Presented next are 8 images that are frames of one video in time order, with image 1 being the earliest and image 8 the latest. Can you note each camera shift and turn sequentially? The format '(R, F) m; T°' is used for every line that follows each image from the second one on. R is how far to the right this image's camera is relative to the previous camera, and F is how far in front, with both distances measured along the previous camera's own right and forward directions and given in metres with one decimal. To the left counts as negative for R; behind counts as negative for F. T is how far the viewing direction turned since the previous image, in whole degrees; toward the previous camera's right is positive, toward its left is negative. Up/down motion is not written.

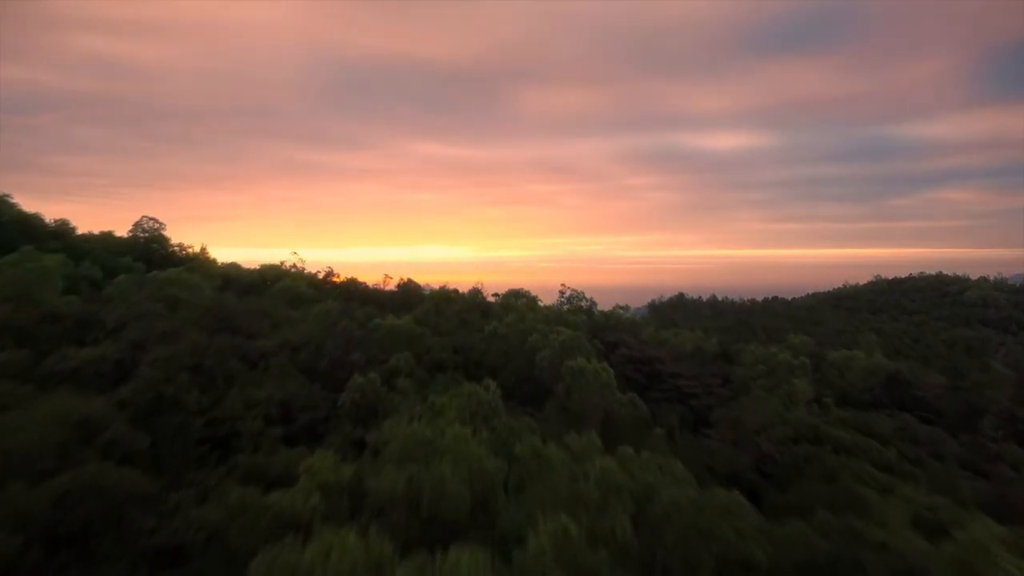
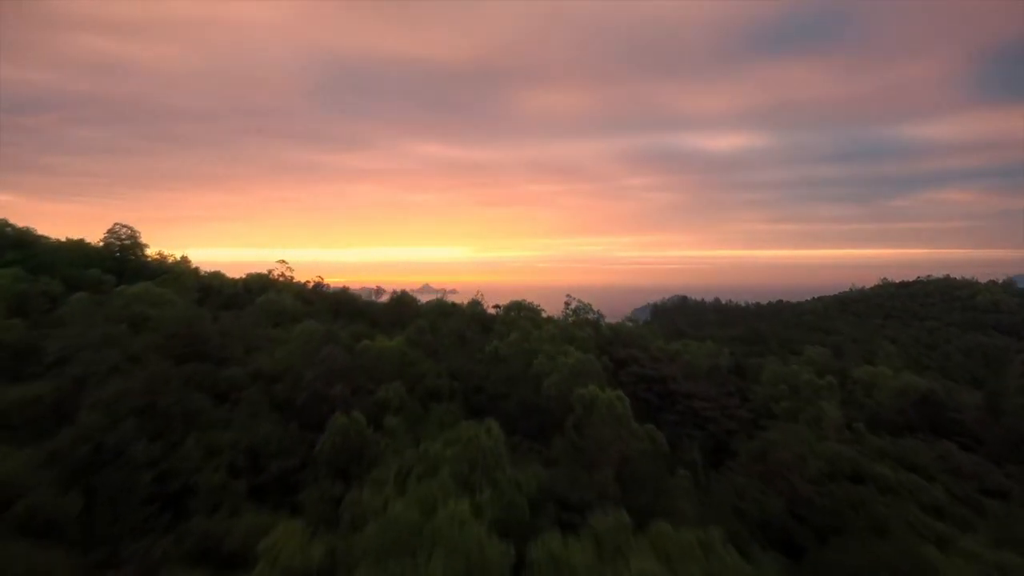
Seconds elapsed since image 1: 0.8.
(-0.1, +1.2) m; 0°
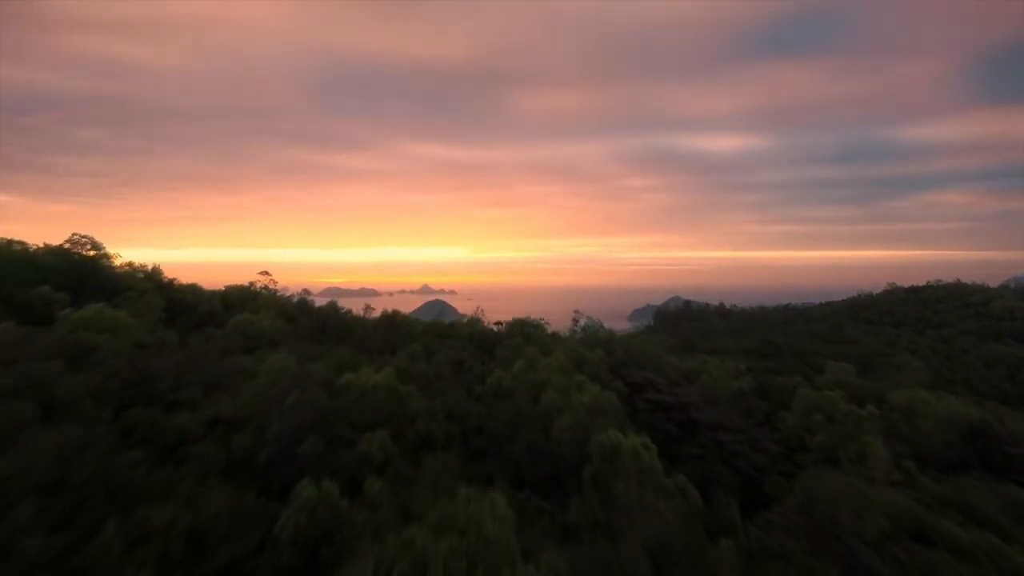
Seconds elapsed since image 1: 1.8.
(-0.1, +1.5) m; 0°
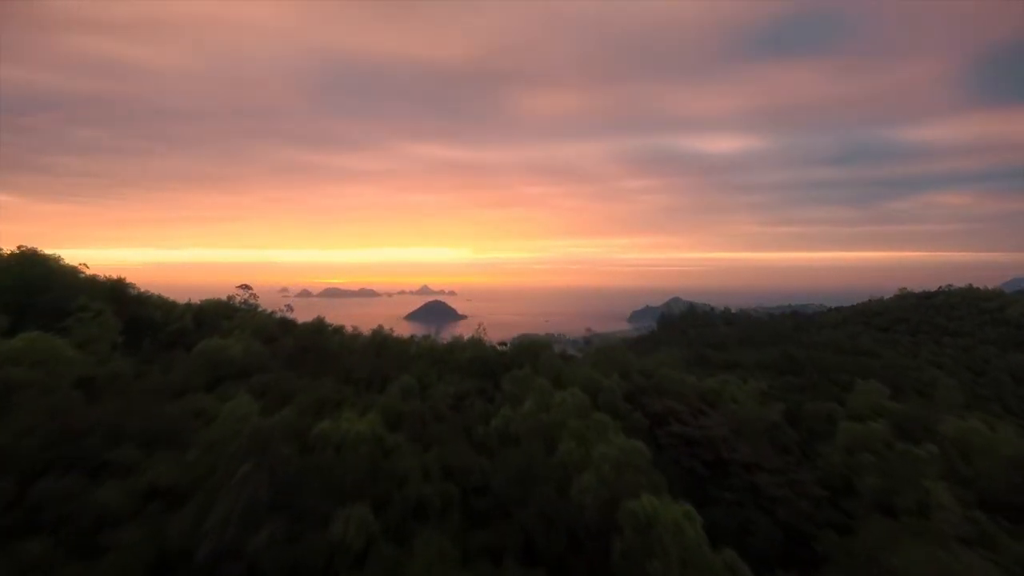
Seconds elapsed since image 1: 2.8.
(-0.1, +1.6) m; 0°
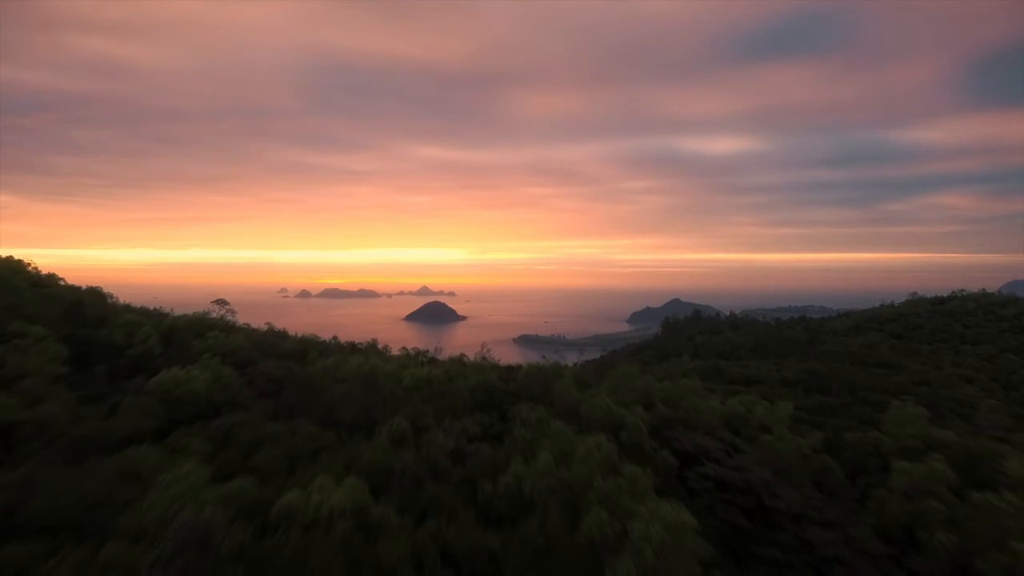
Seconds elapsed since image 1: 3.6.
(-0.2, +1.6) m; 0°
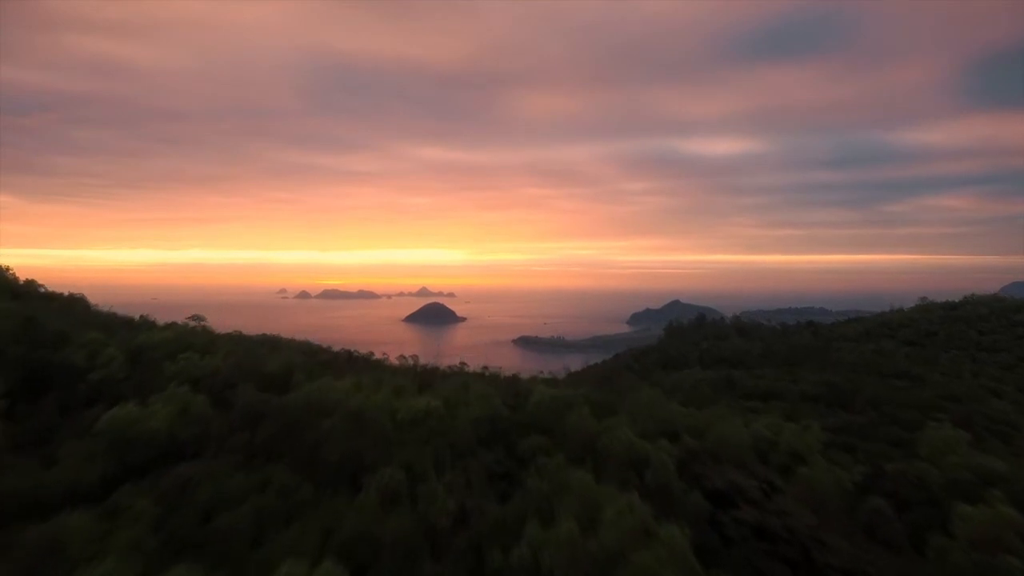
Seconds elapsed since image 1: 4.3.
(-0.2, +1.3) m; 0°
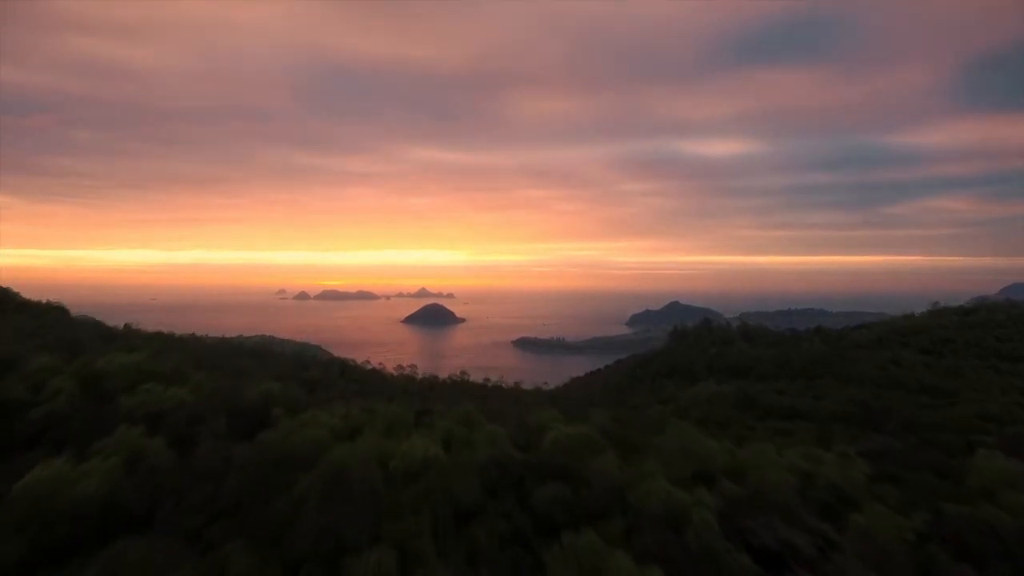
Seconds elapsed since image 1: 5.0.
(-0.2, +1.5) m; 0°
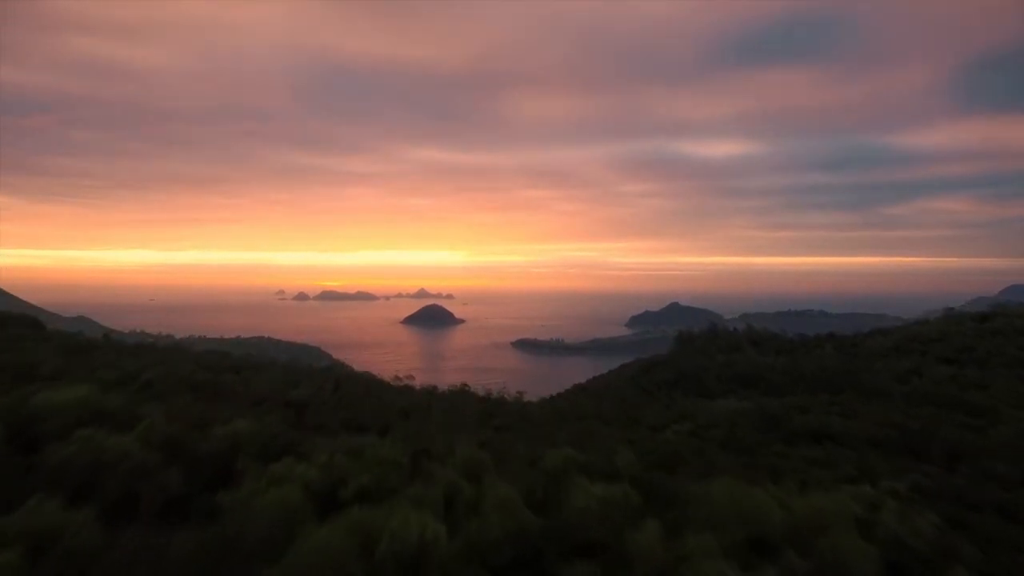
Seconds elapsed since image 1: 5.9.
(-0.2, +1.7) m; 0°
